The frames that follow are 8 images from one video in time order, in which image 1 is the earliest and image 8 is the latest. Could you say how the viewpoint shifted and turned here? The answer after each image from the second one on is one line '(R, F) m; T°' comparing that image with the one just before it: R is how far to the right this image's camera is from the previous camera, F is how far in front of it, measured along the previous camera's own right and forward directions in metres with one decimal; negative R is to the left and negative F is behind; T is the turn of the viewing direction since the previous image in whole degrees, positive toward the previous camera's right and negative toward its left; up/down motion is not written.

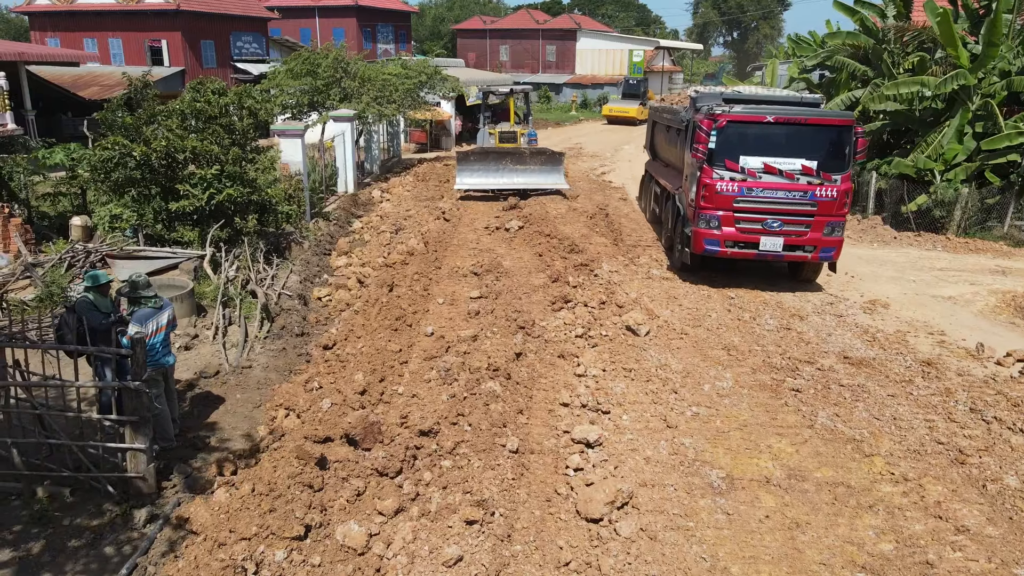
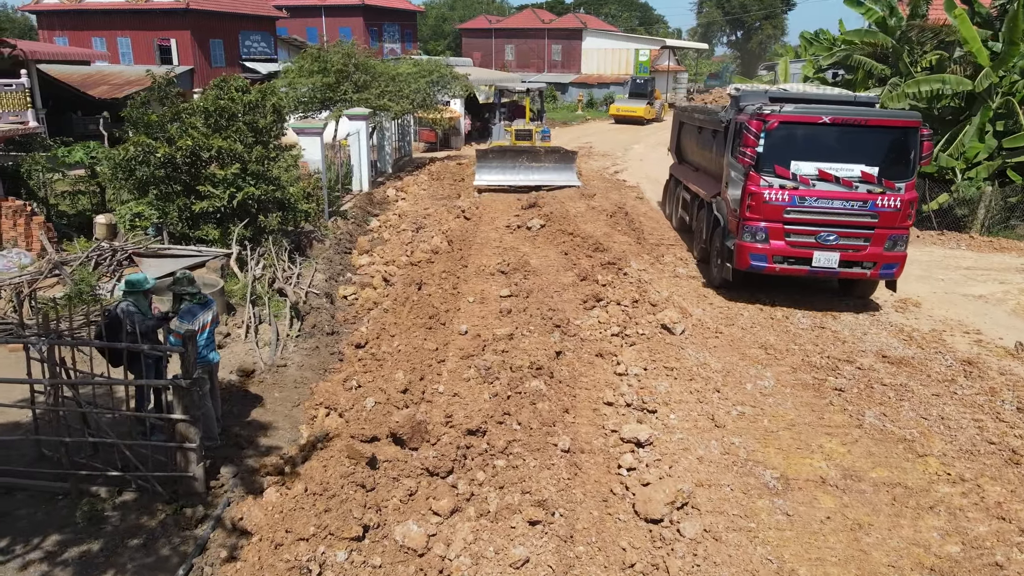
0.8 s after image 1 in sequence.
(-0.4, +0.1) m; 0°
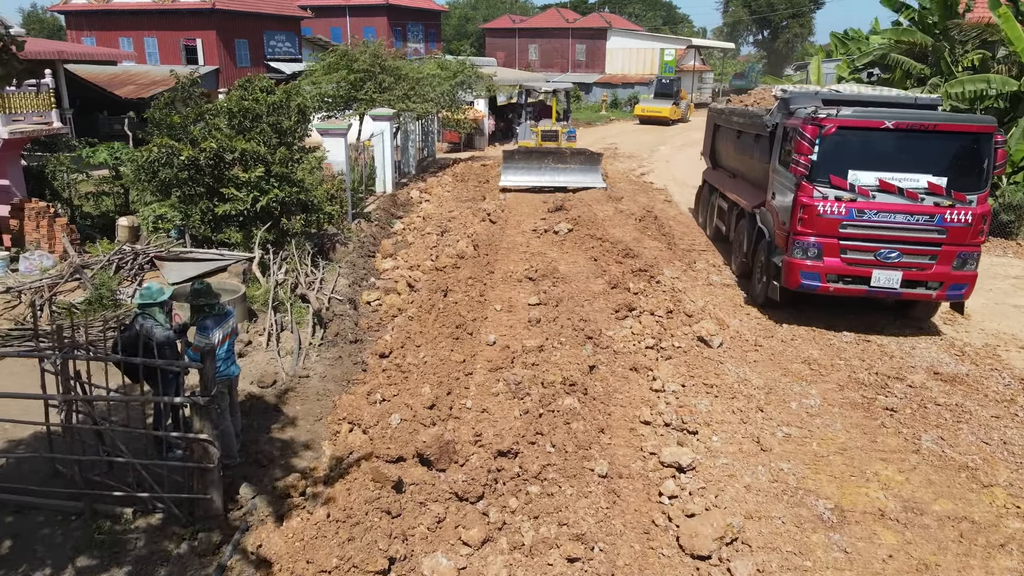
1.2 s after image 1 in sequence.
(-0.1, +0.3) m; -2°
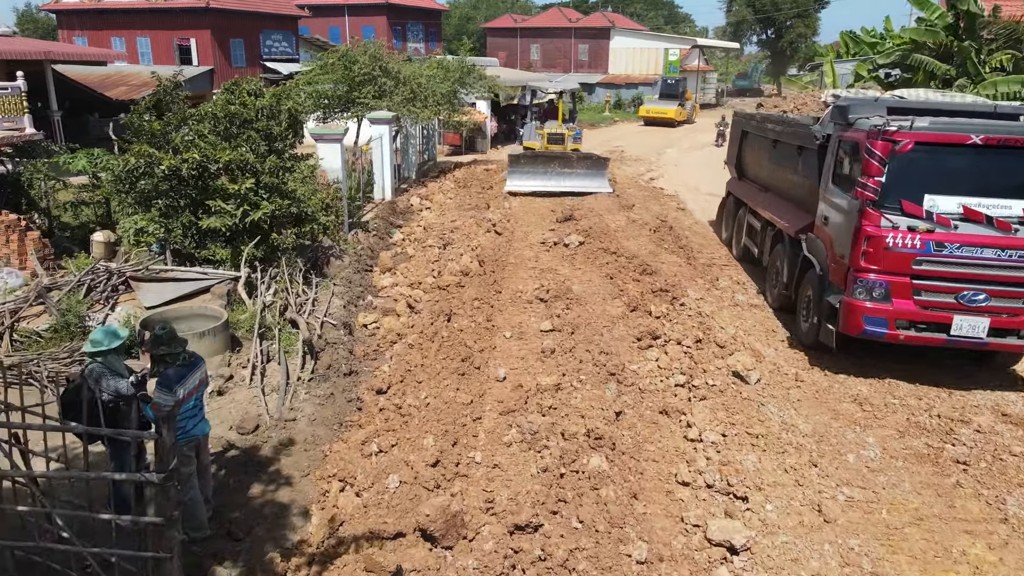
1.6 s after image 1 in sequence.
(-0.1, +0.9) m; 0°
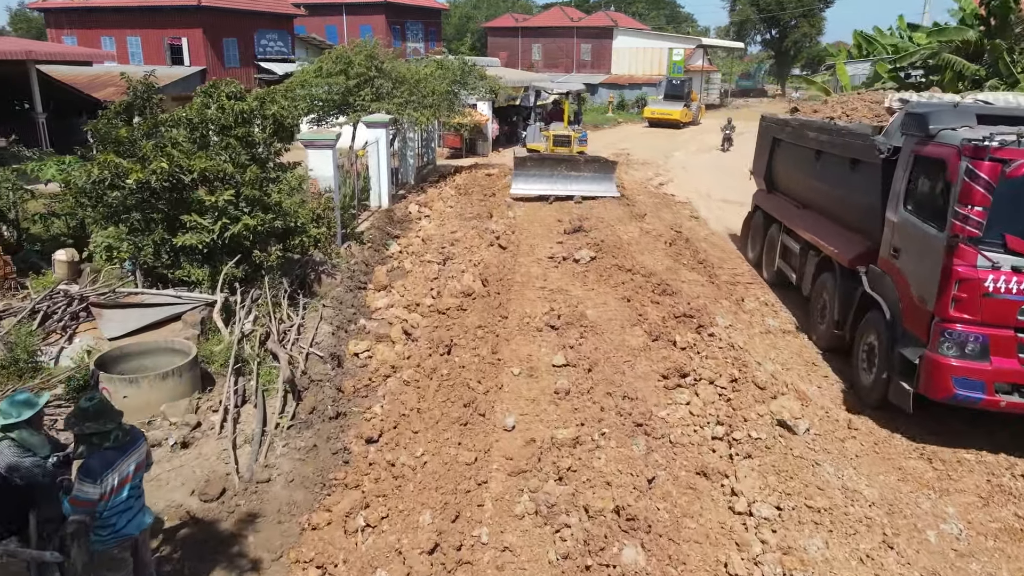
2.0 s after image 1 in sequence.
(-0.1, +1.0) m; 0°
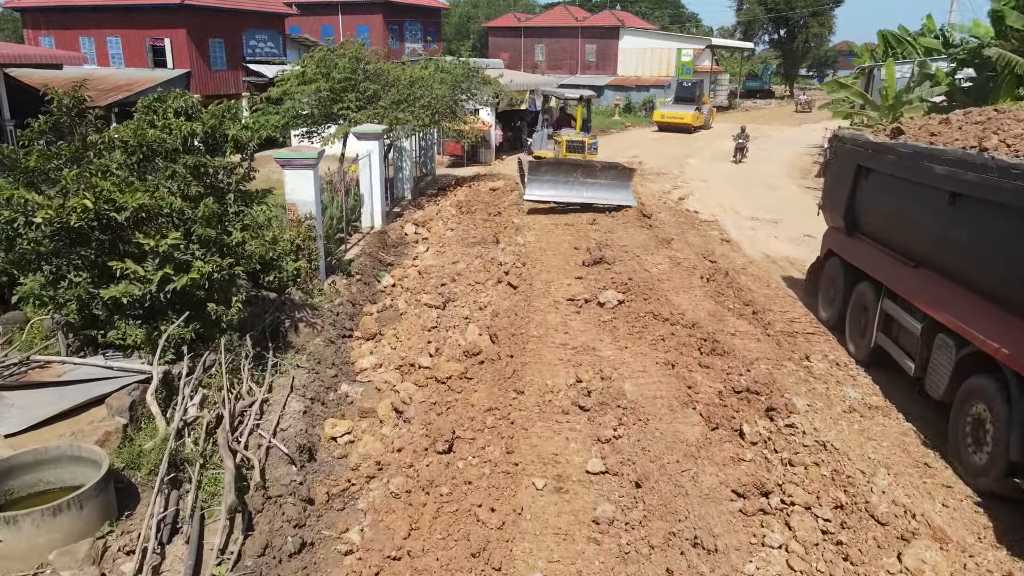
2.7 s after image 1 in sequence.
(-0.2, +1.8) m; 0°
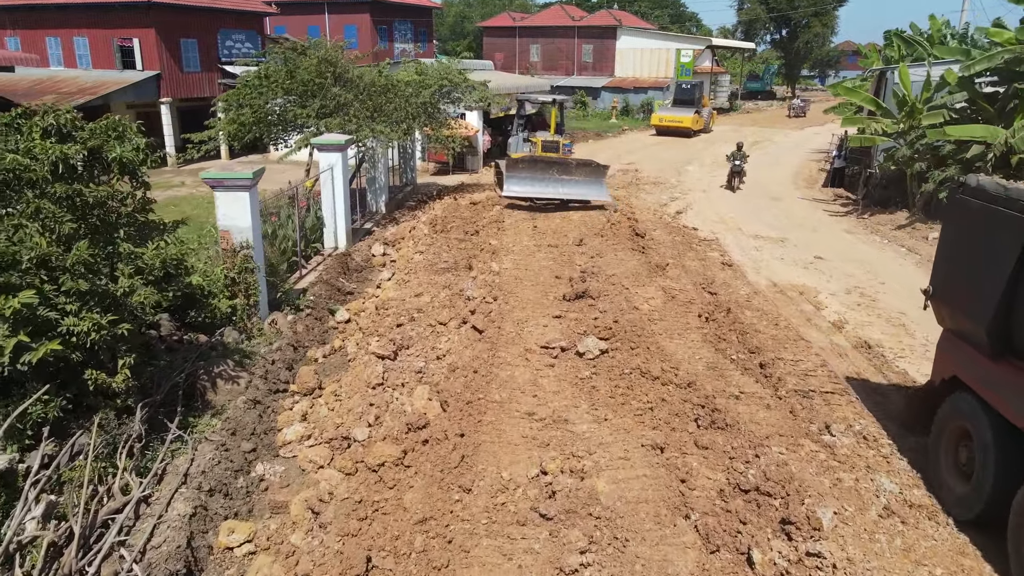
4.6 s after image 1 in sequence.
(+0.4, +1.5) m; 0°
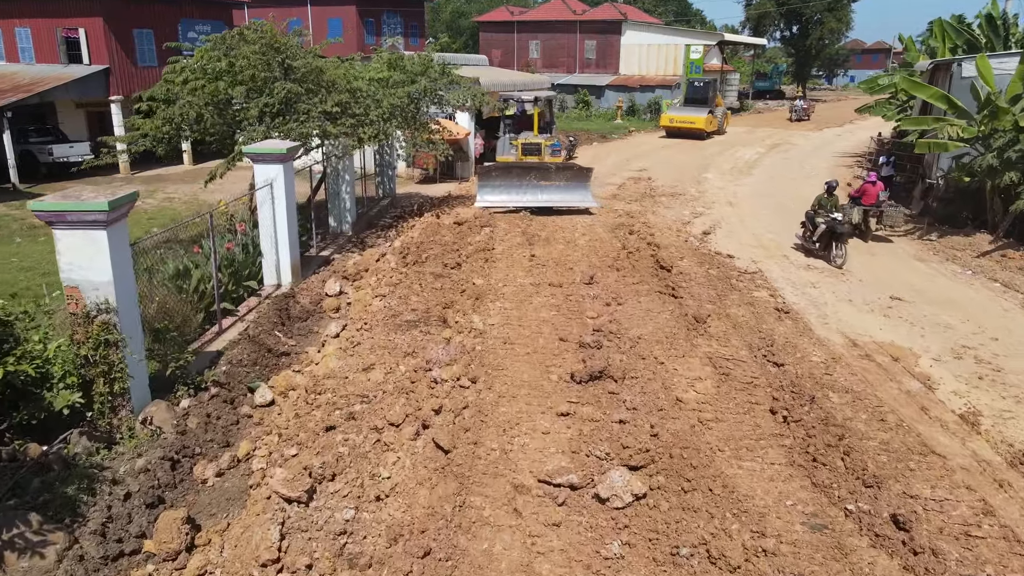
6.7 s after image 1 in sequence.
(+0.1, +3.1) m; 0°
